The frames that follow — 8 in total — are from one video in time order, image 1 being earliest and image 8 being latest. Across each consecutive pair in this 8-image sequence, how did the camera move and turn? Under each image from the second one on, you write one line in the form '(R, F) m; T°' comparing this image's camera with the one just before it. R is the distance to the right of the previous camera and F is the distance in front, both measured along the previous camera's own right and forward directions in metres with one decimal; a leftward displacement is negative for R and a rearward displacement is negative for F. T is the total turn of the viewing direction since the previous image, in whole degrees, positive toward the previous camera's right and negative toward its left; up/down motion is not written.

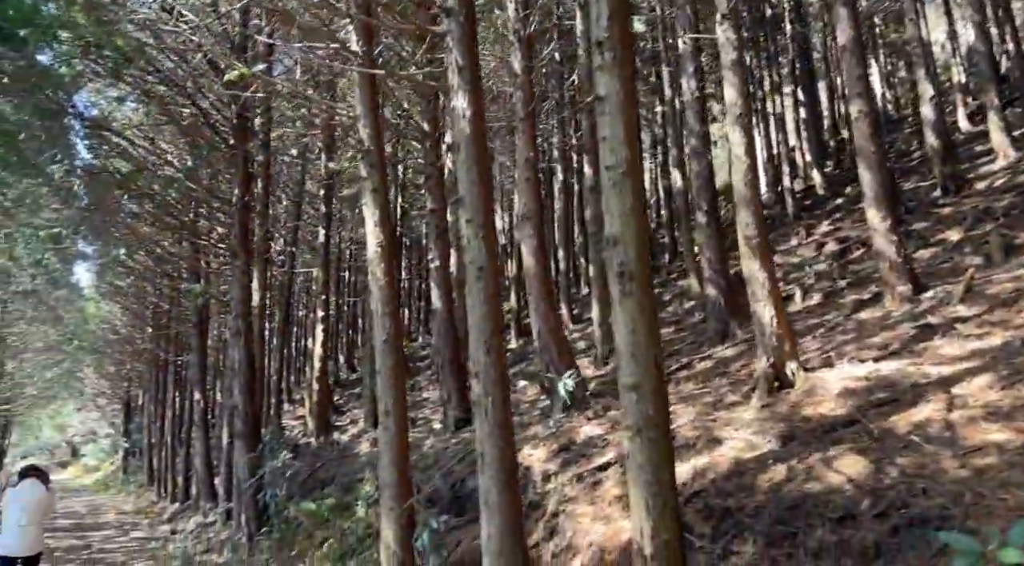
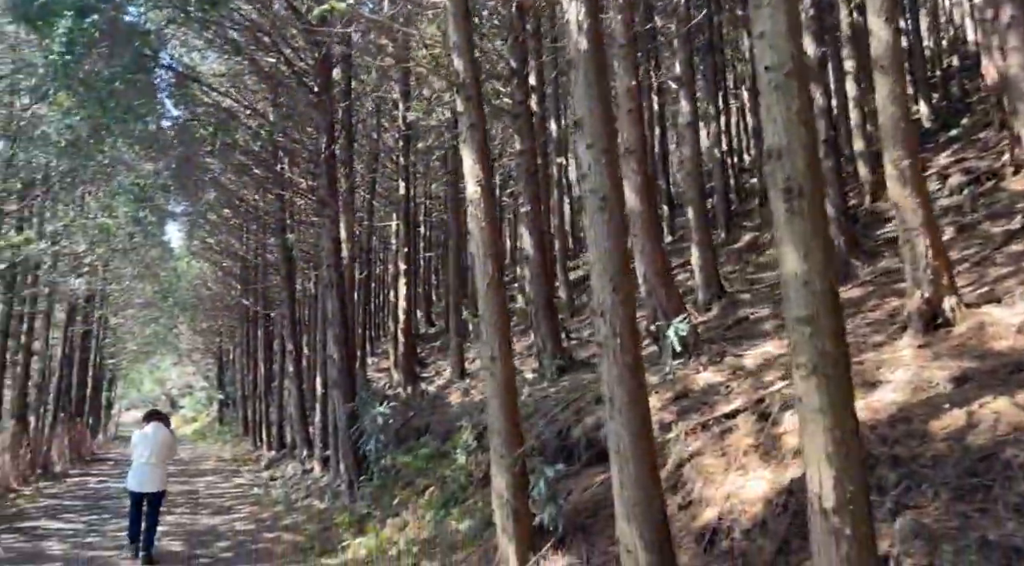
(-0.3, +0.4) m; -5°
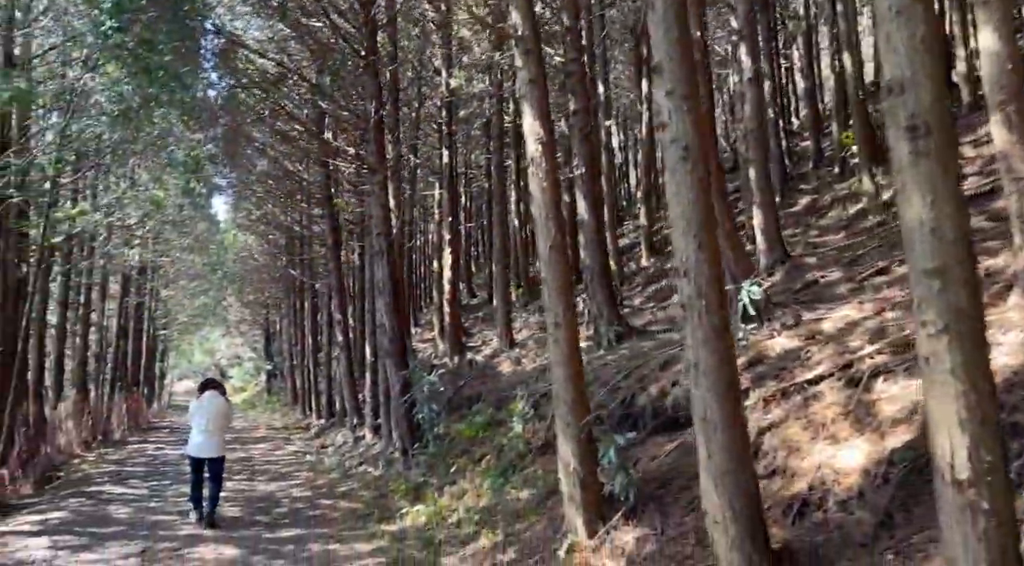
(-0.2, +0.2) m; -3°
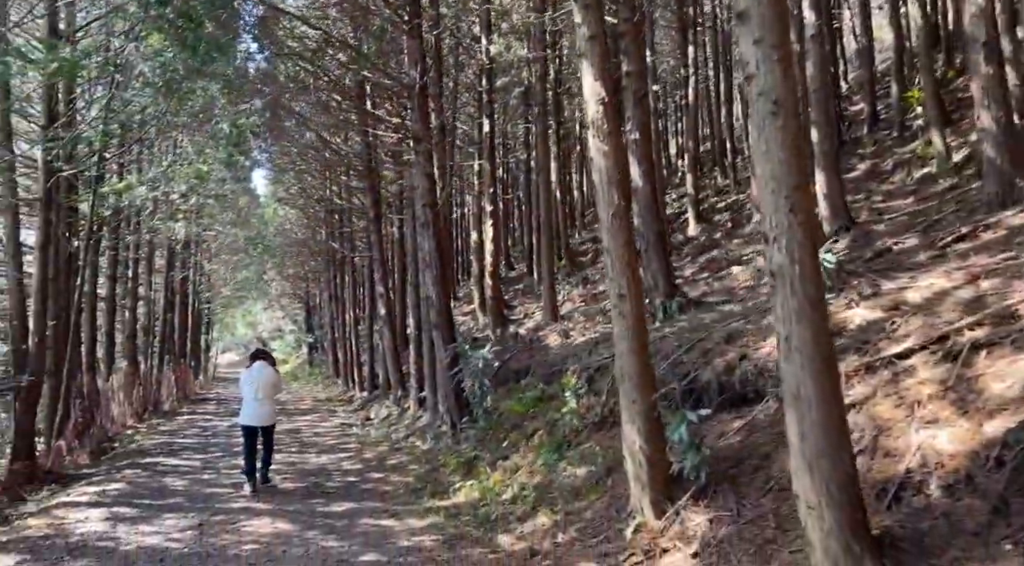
(-0.2, +0.3) m; -3°
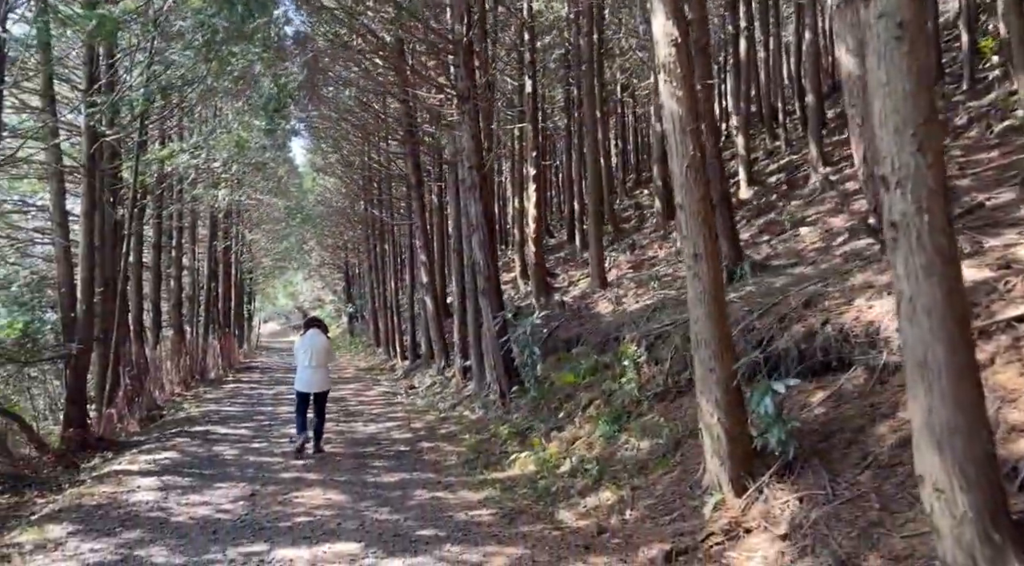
(-0.2, +0.4) m; -3°
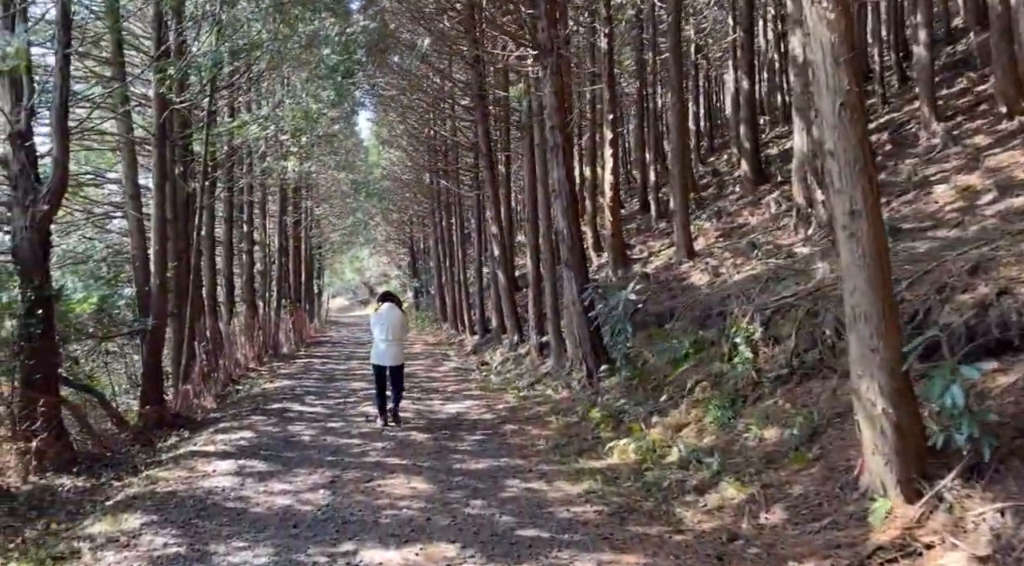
(-0.3, +0.8) m; -4°
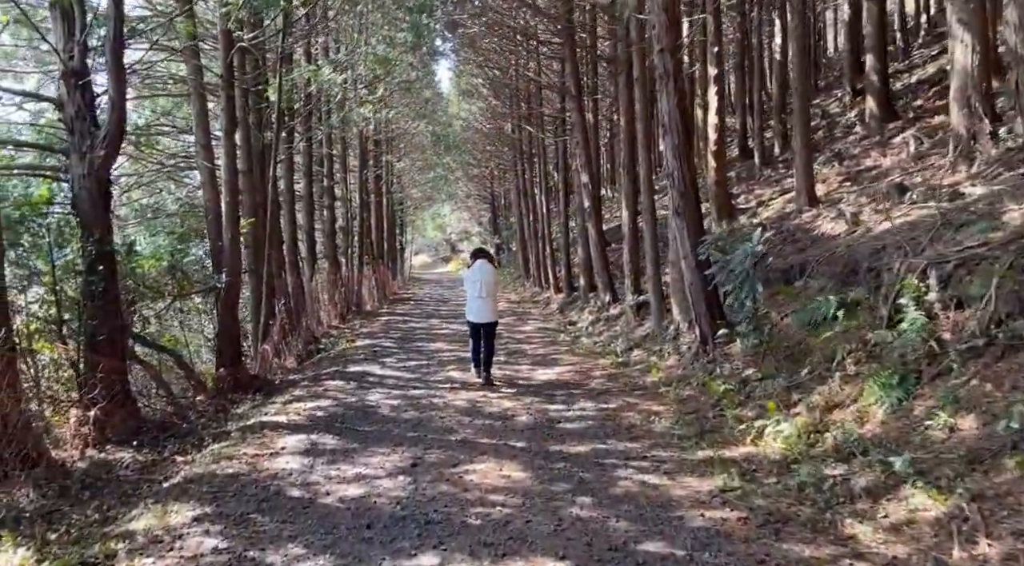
(-0.2, +1.3) m; -6°
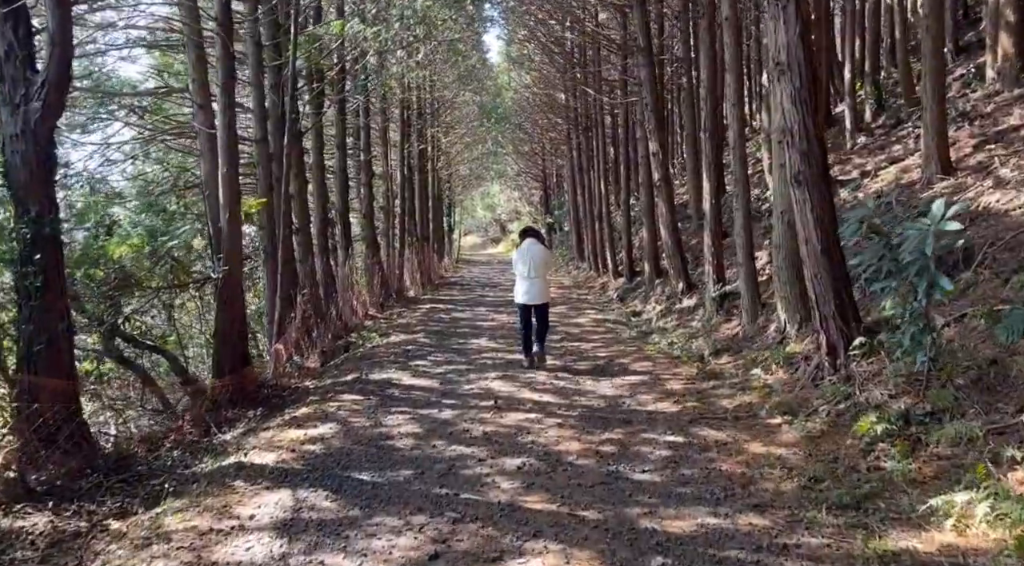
(-0.1, +2.3) m; -3°
